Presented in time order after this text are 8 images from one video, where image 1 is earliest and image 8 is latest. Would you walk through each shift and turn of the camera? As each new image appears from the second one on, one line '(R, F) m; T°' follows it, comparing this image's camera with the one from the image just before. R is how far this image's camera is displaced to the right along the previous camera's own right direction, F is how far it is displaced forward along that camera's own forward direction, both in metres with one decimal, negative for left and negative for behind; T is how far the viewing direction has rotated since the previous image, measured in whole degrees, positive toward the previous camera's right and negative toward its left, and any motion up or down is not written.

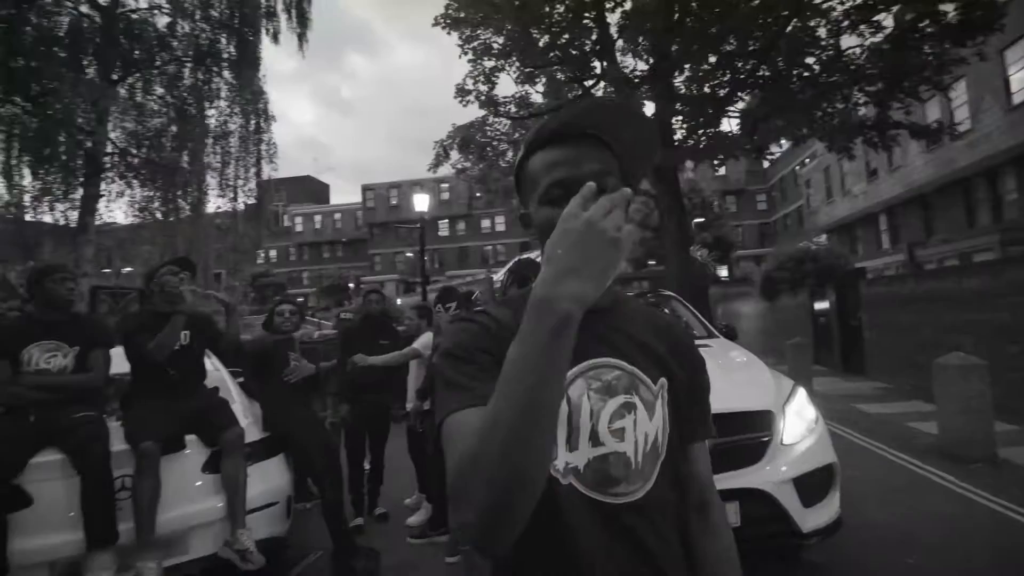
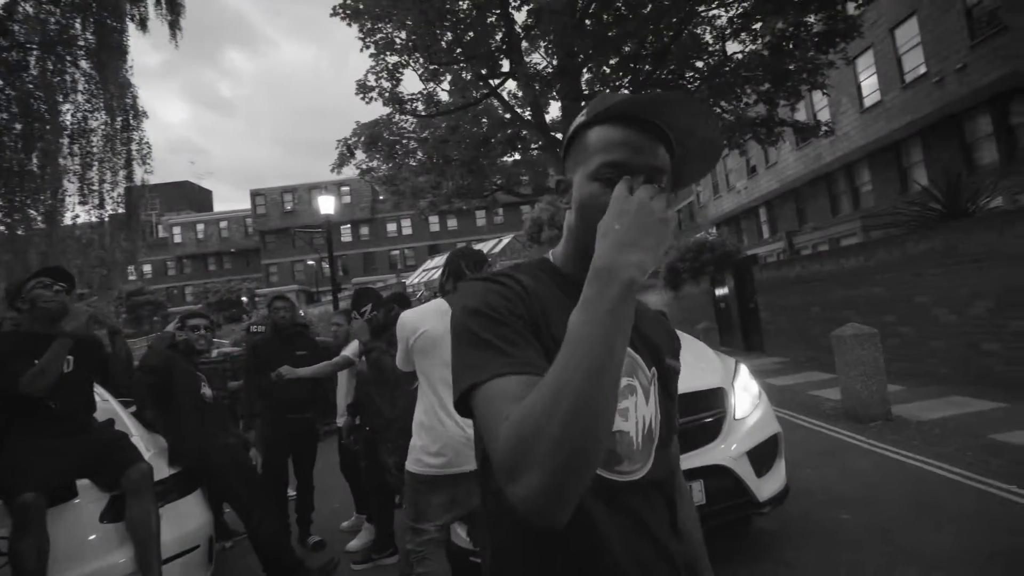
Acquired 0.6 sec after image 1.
(-0.3, +0.2) m; +10°
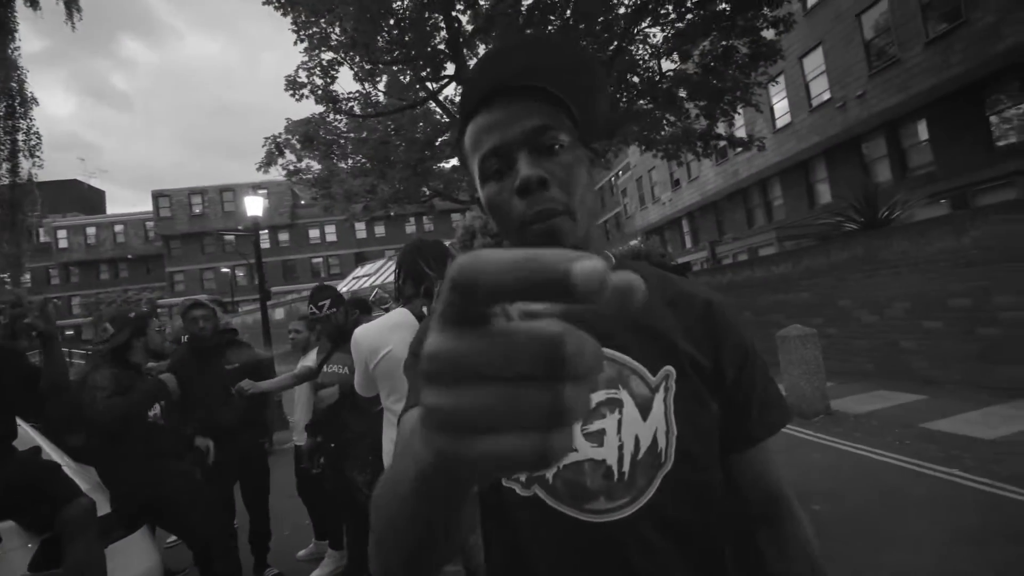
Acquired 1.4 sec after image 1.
(-0.4, +0.2) m; +8°
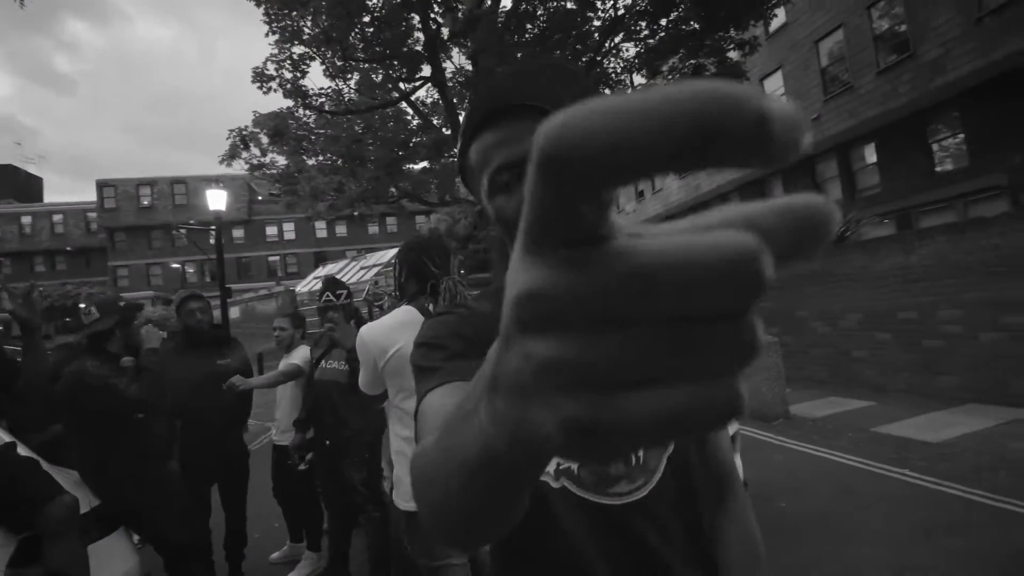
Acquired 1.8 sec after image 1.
(-0.2, 0.0) m; +4°
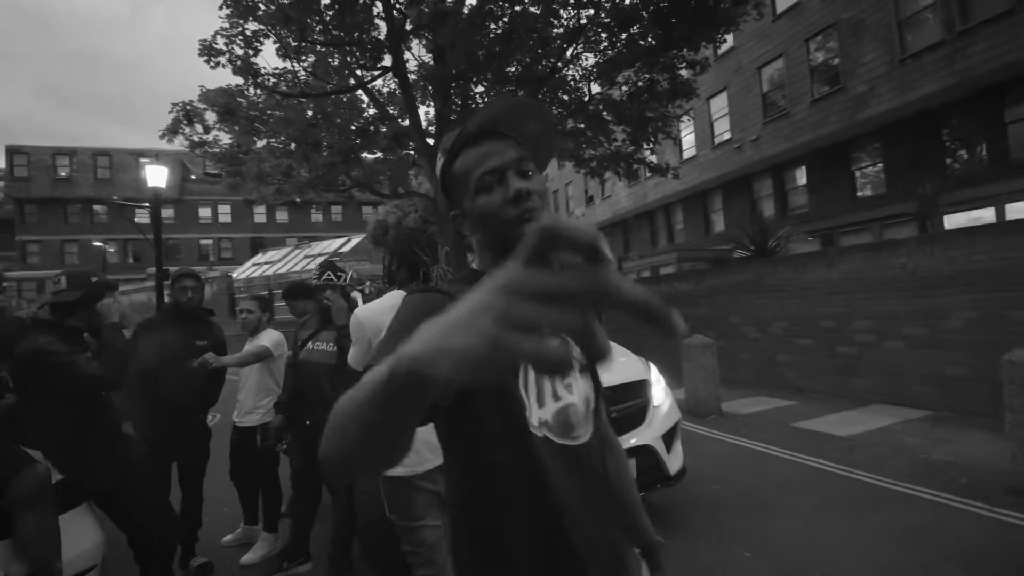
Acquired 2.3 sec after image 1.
(-0.2, -0.2) m; +6°
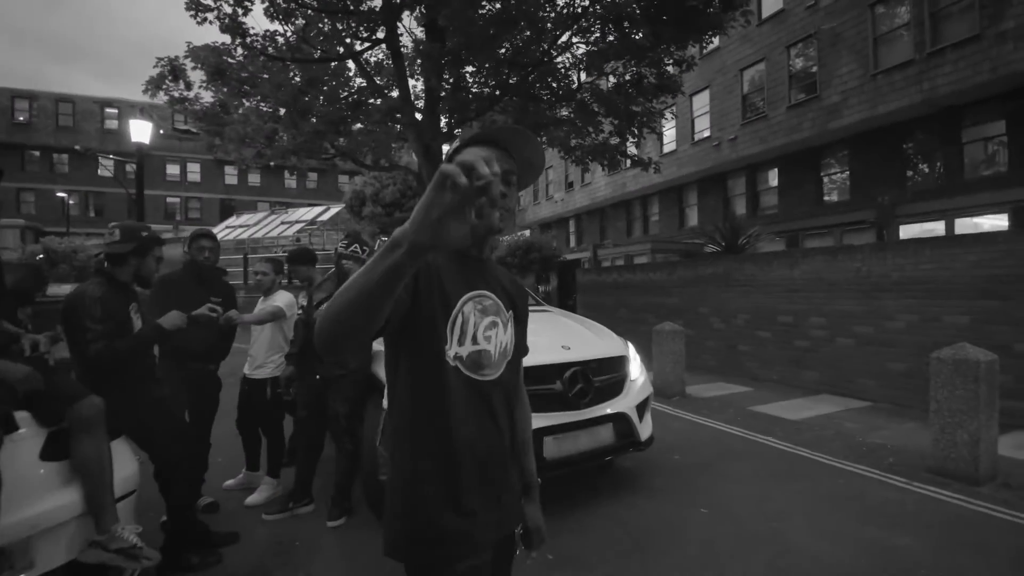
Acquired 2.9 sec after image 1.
(-0.2, -0.4) m; +3°
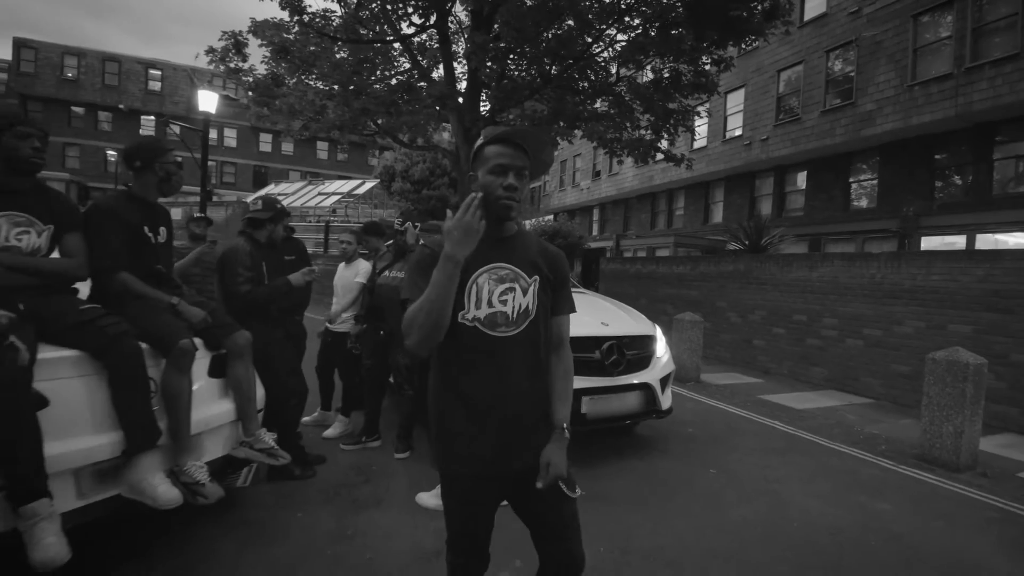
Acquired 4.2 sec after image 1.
(-0.3, -0.7) m; -2°
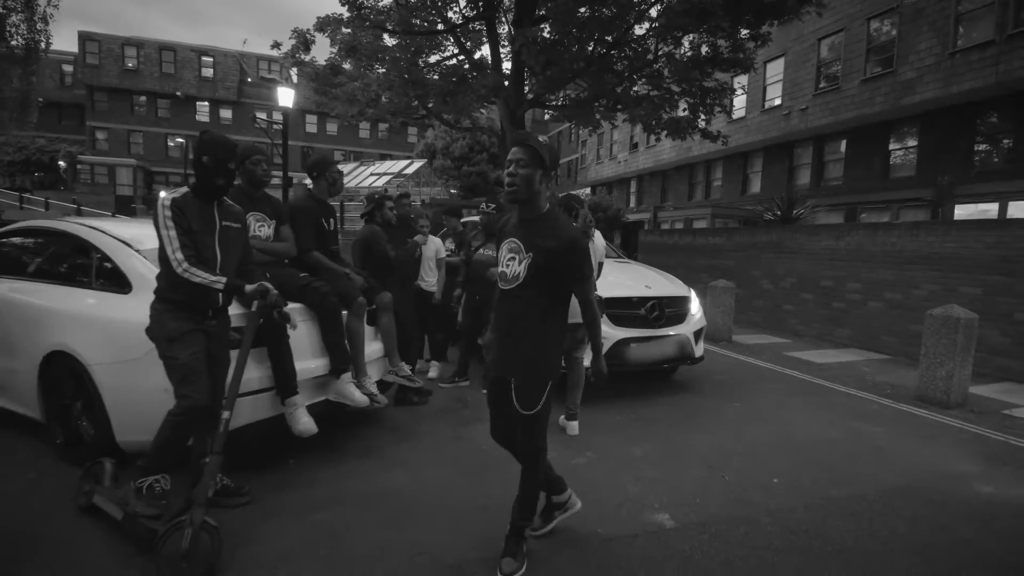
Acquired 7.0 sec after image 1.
(-0.3, -1.2) m; -4°
